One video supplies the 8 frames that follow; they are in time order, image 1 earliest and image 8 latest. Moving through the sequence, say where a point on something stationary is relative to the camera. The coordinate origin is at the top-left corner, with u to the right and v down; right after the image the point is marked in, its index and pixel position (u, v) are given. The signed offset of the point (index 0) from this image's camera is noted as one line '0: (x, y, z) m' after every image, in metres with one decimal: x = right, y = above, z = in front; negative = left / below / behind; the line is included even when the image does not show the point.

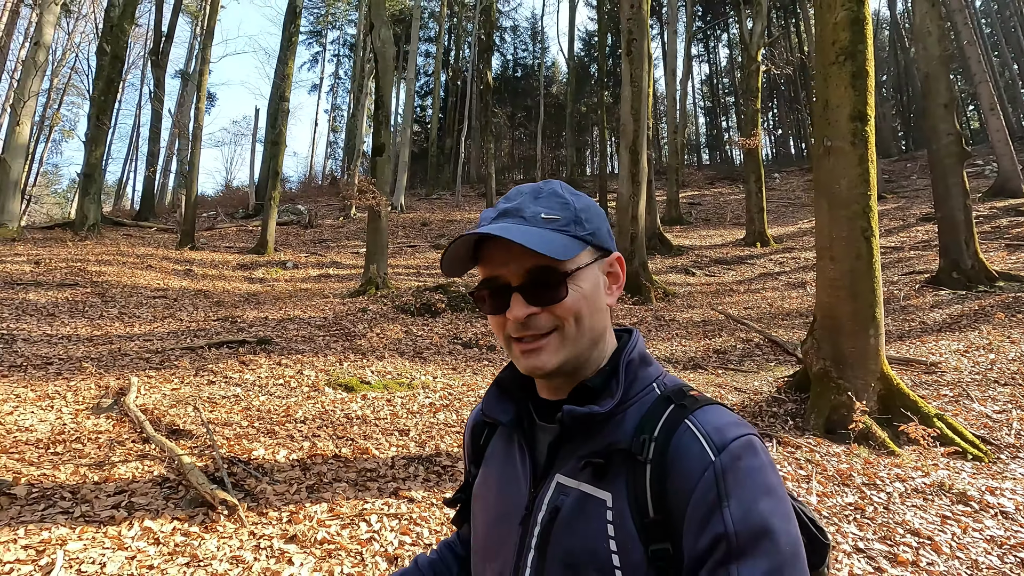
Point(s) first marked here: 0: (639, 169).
0: (+2.9, +2.8, +12.5) m
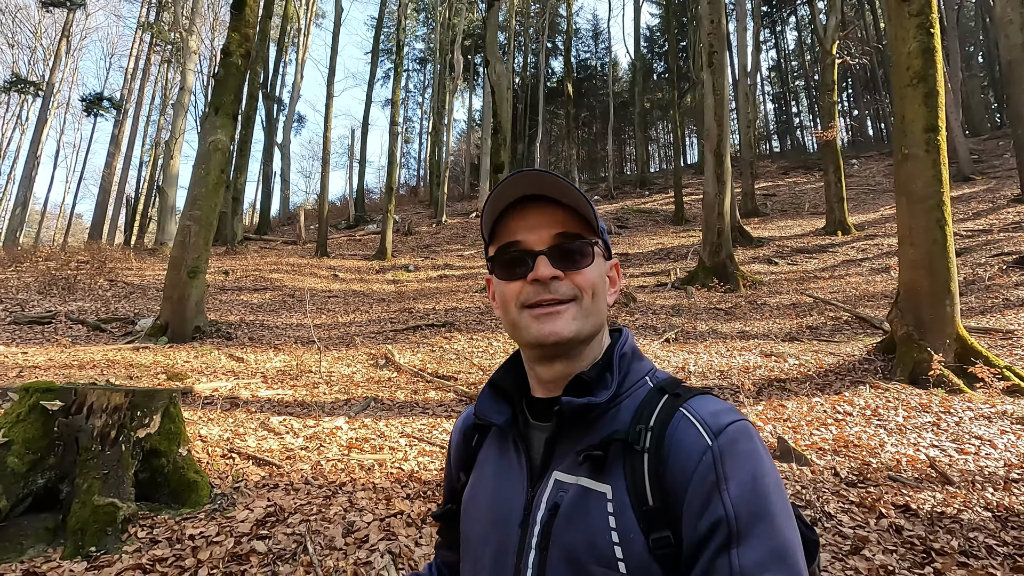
0: (+5.5, +3.1, +13.9) m
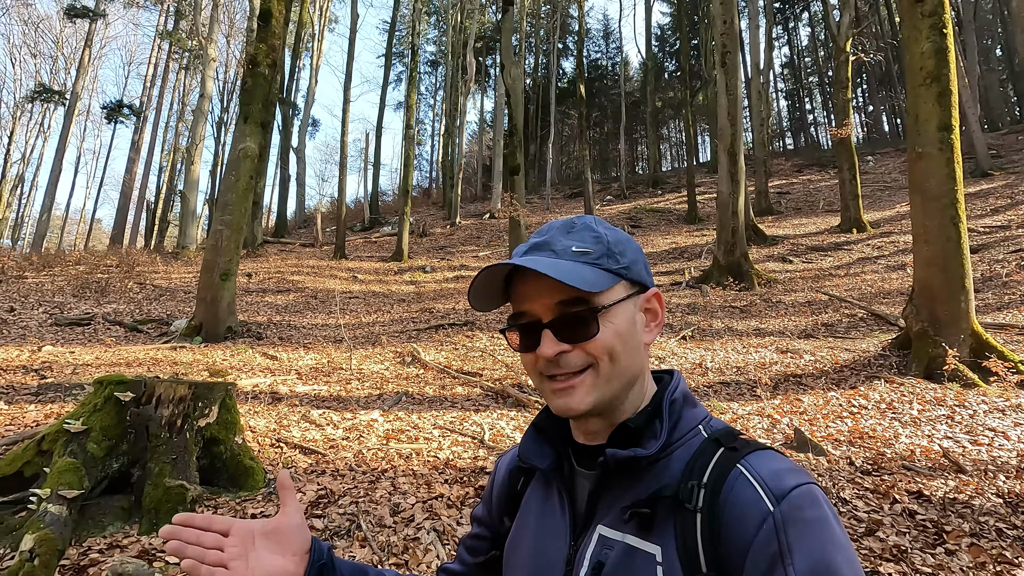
0: (+5.9, +3.1, +14.1) m
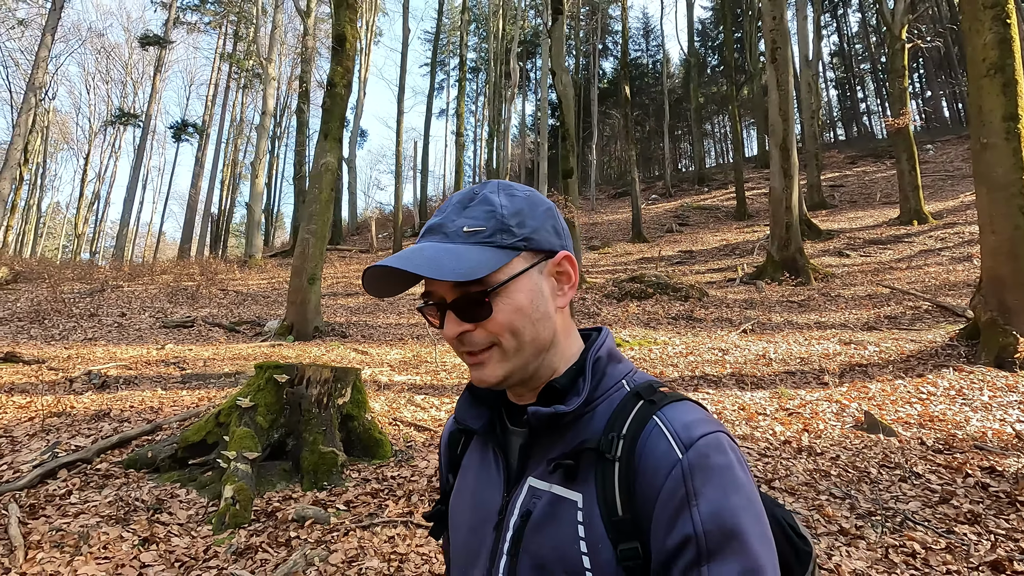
0: (+7.4, +3.3, +14.1) m
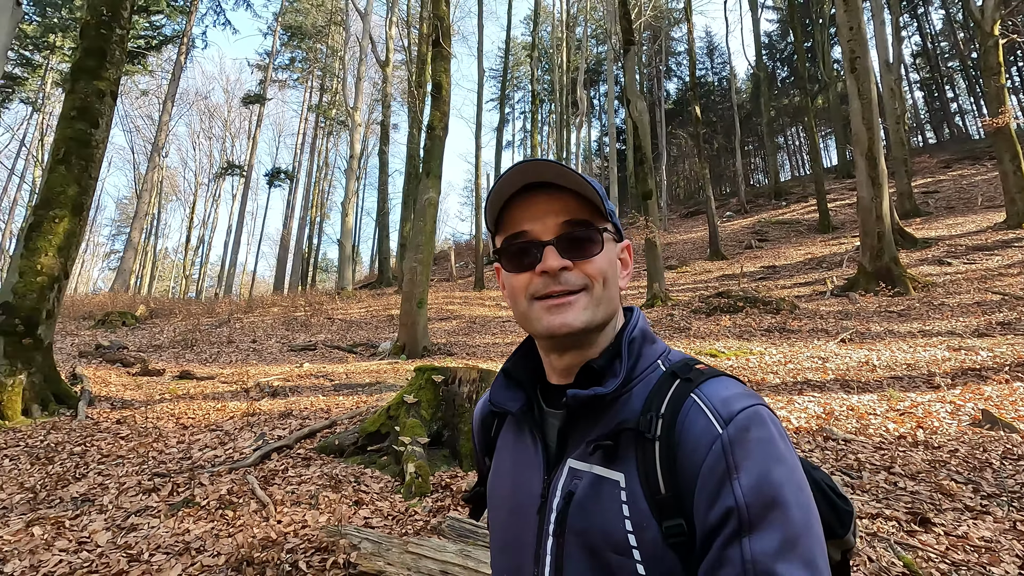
0: (+9.5, +3.0, +13.8) m
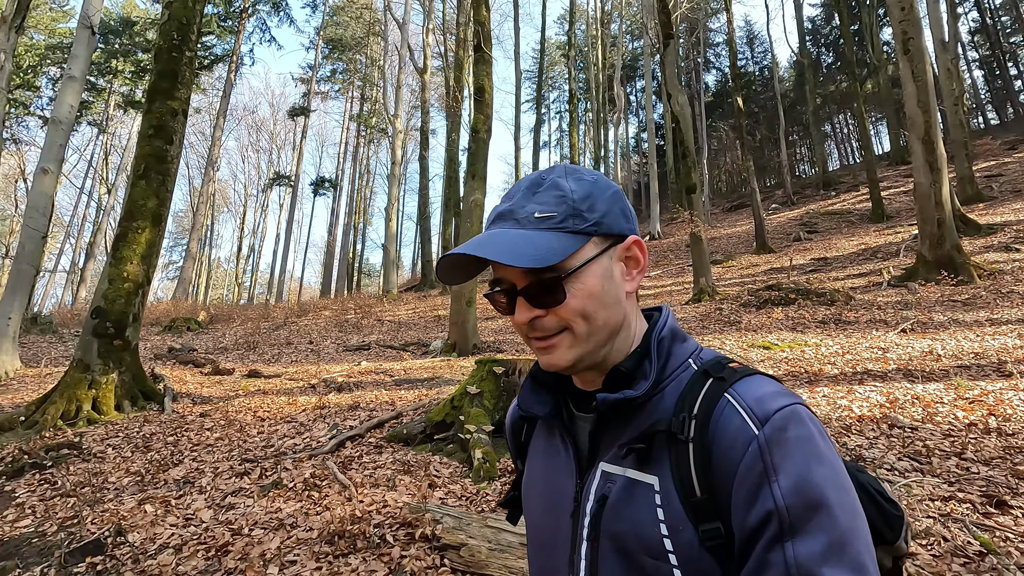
0: (+10.6, +3.3, +13.3) m
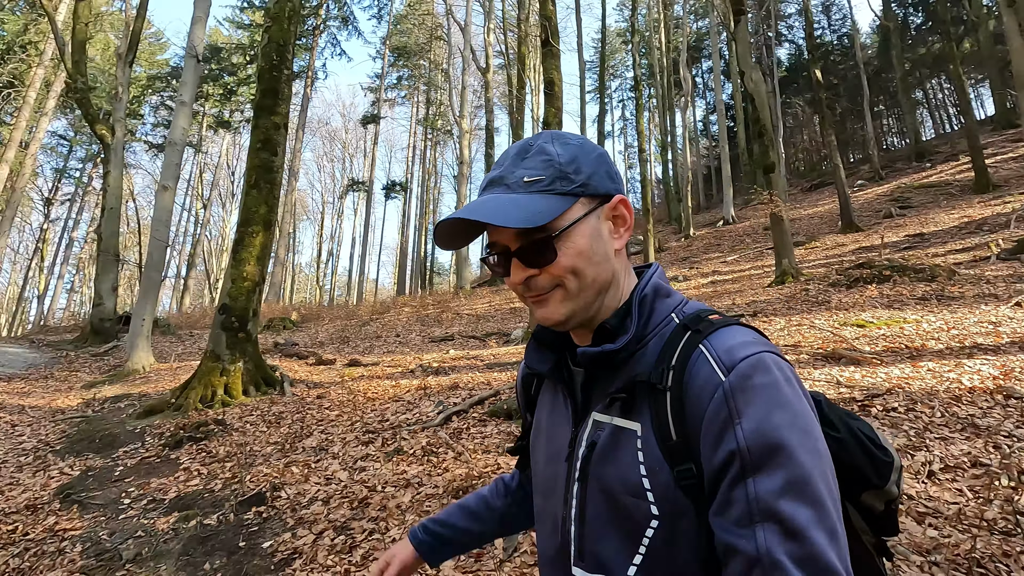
0: (+12.3, +3.9, +12.1) m
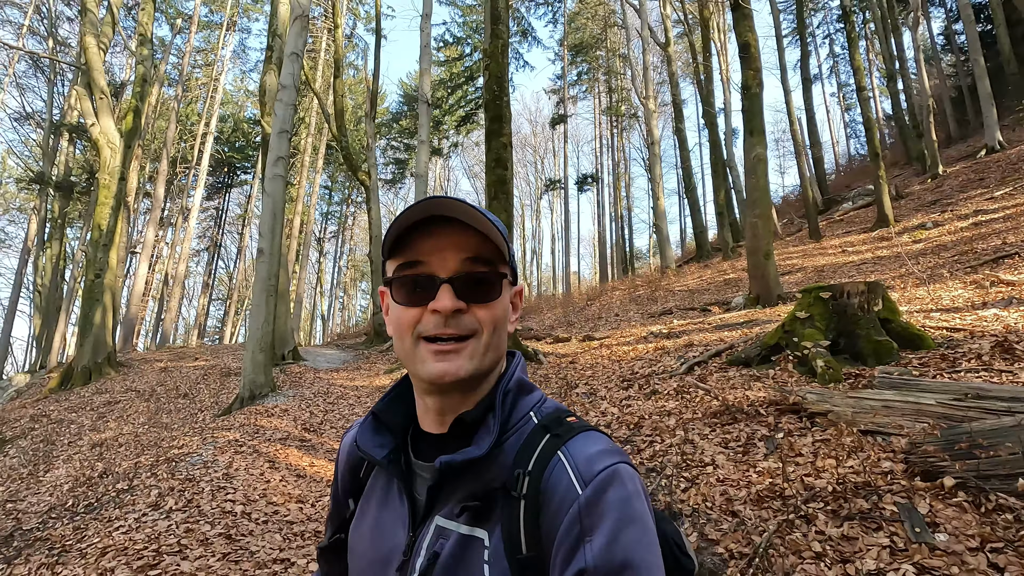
0: (+15.9, +5.9, +7.8) m
